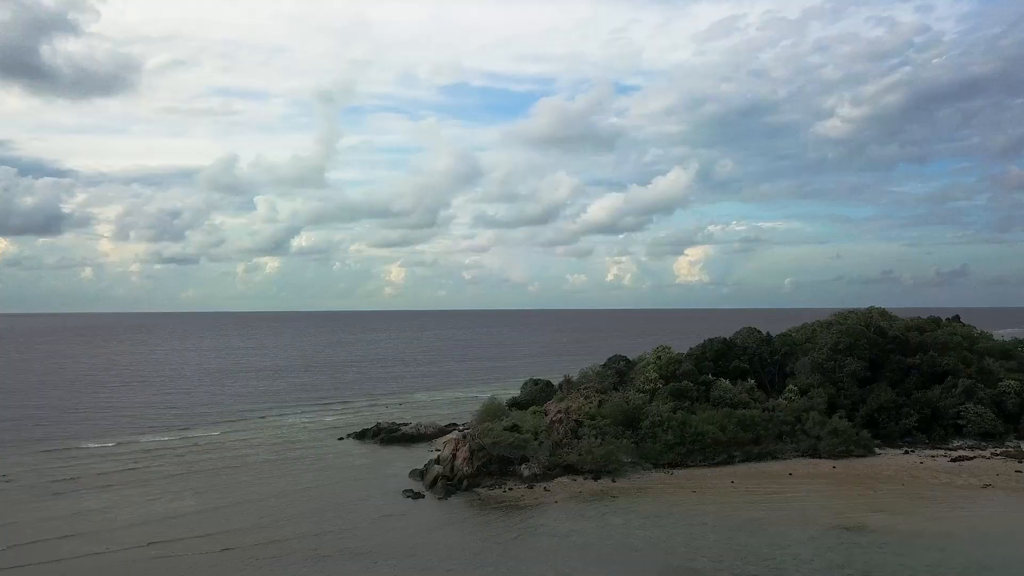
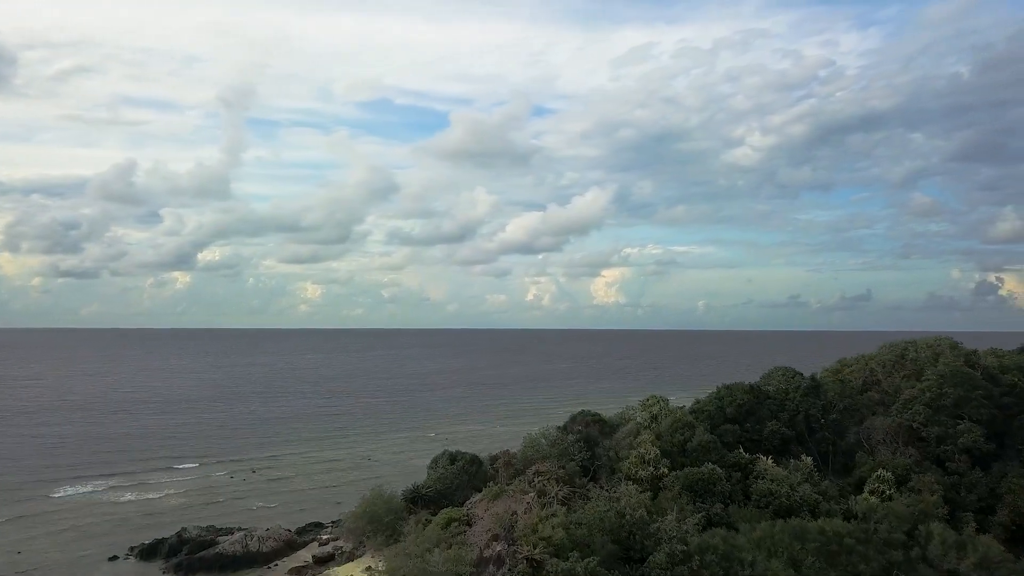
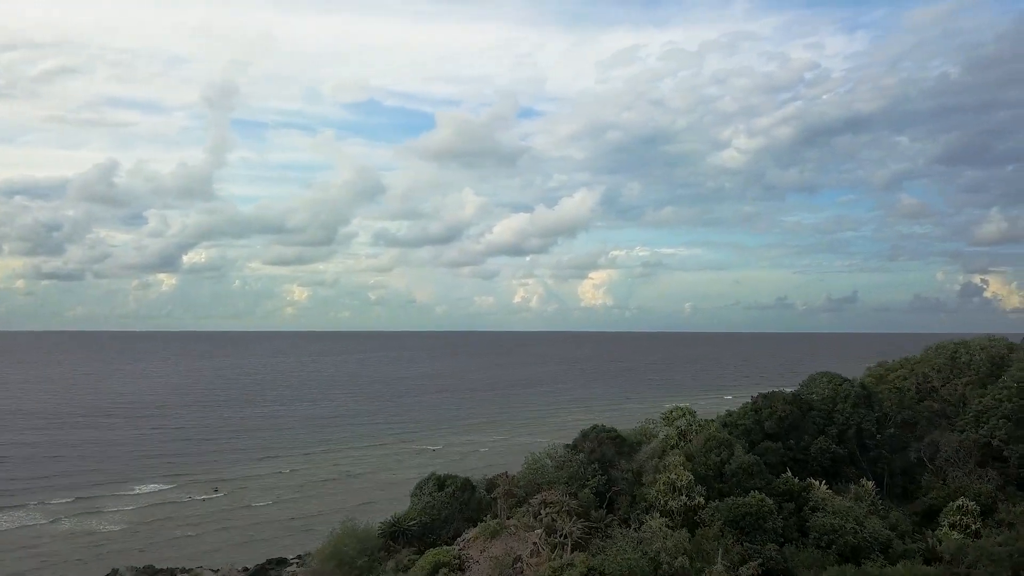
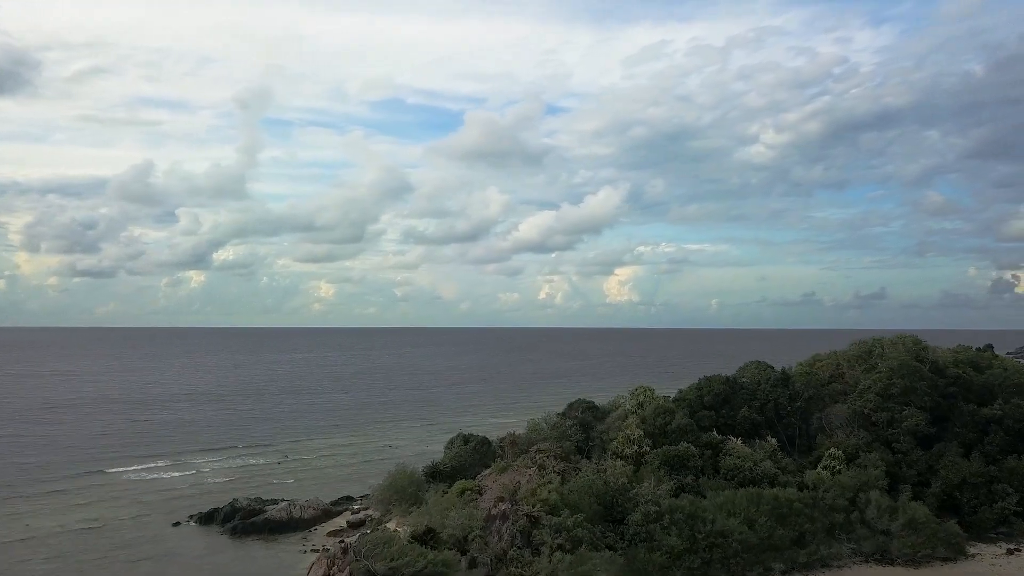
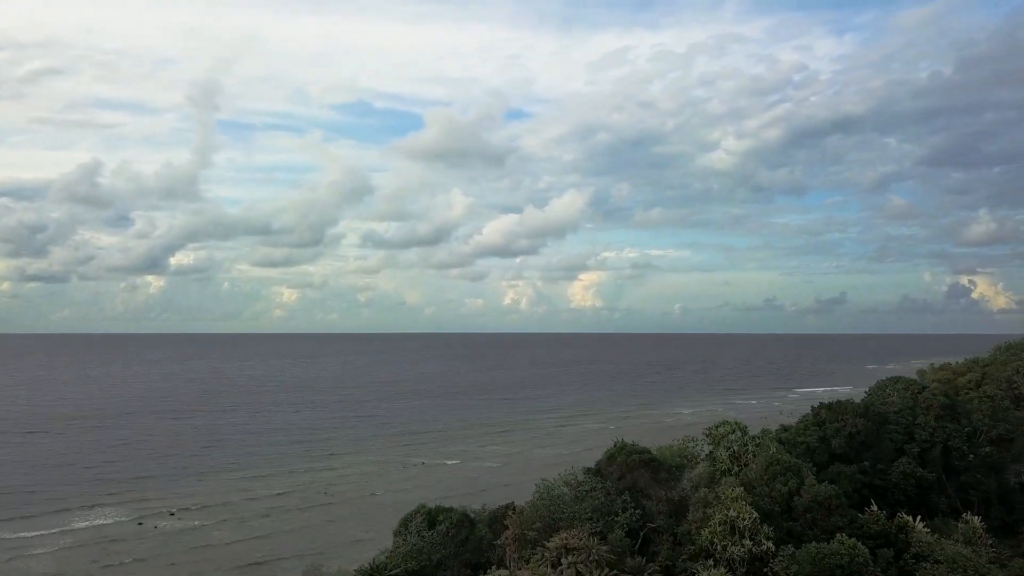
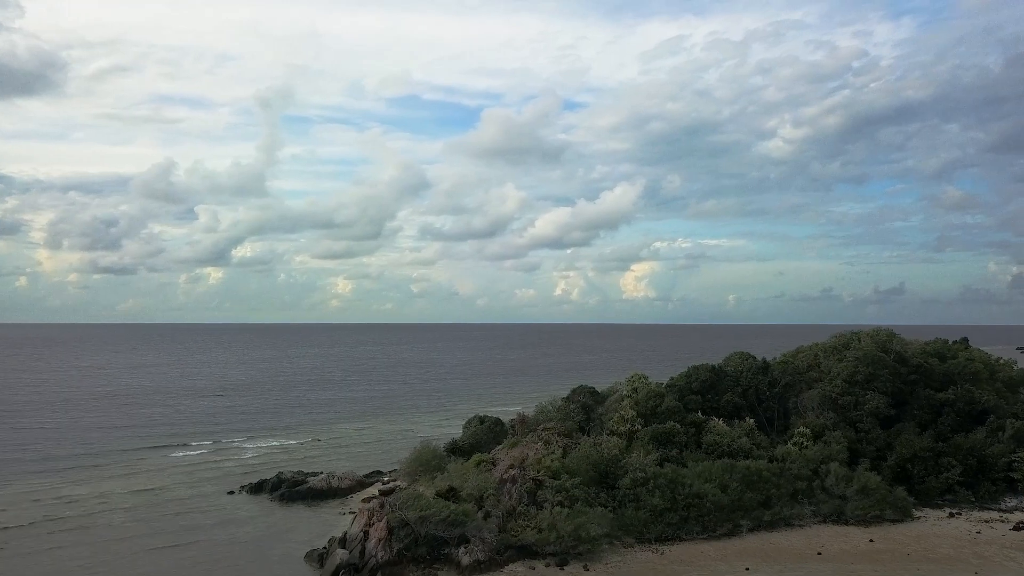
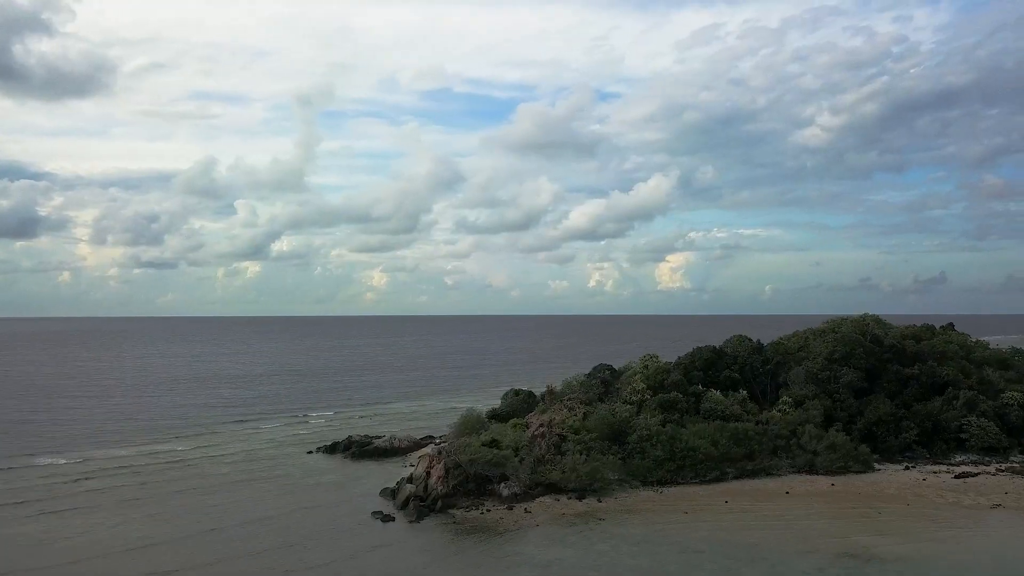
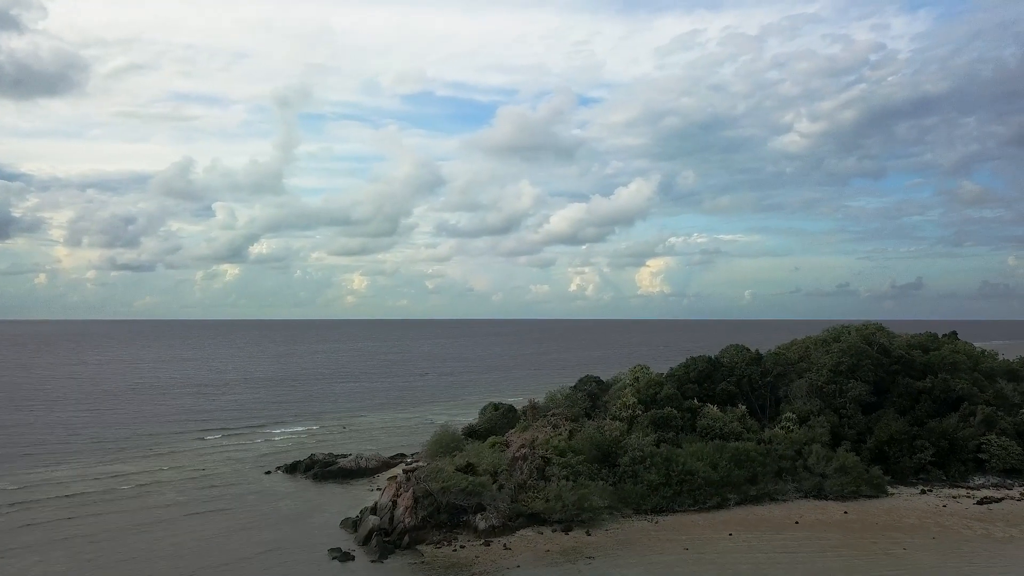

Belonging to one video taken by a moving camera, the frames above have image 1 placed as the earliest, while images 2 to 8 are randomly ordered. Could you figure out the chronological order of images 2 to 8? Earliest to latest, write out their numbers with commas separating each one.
7, 8, 6, 4, 2, 3, 5
